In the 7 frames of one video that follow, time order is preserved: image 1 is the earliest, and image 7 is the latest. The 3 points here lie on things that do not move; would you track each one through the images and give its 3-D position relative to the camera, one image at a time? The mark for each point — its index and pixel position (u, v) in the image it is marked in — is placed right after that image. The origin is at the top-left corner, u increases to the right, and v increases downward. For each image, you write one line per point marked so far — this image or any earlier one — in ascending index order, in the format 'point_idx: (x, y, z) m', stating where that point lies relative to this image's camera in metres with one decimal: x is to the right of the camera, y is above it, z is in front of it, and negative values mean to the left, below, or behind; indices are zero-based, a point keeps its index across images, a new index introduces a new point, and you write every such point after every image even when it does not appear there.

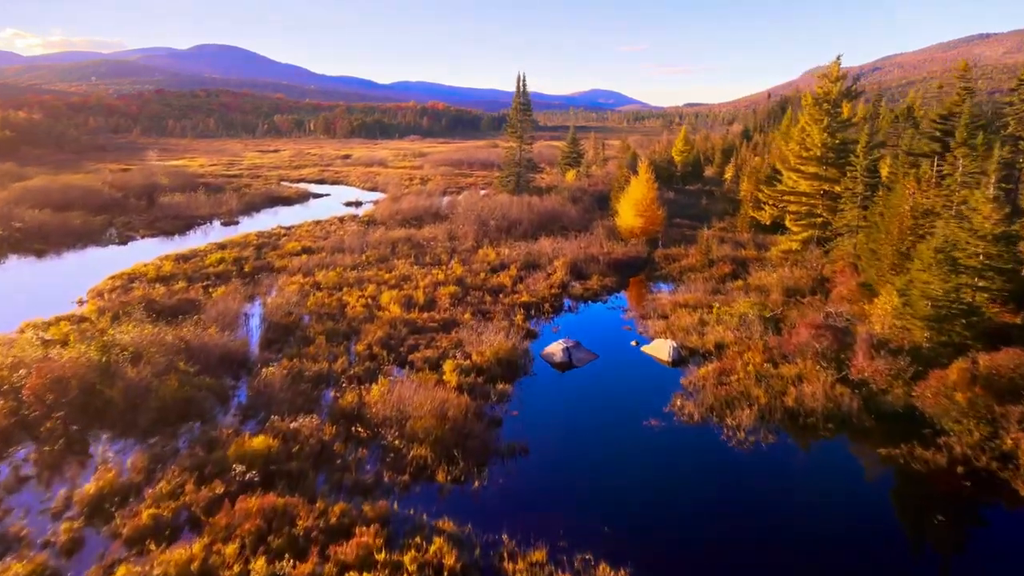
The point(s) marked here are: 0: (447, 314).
0: (-1.6, -0.7, +18.2) m
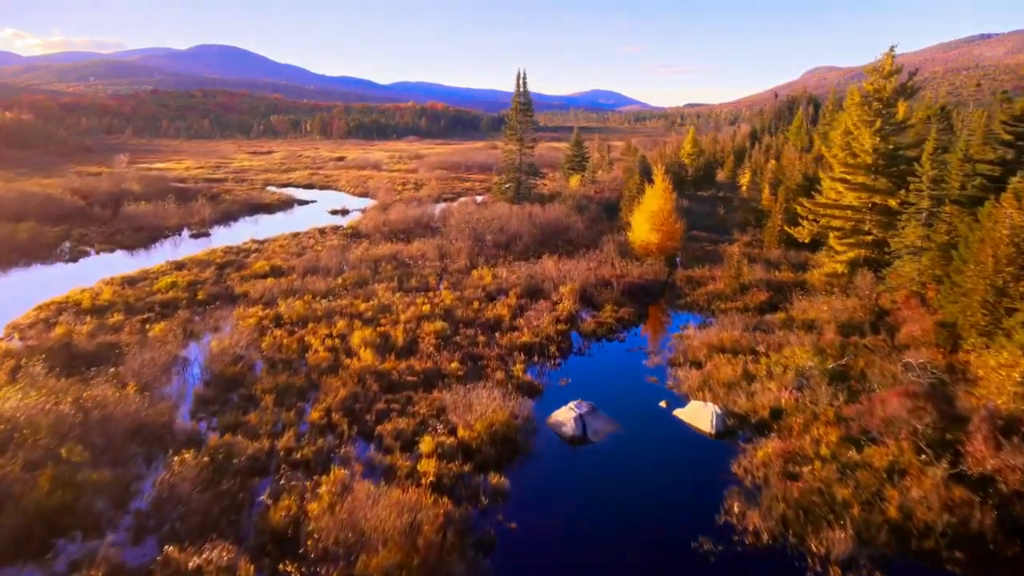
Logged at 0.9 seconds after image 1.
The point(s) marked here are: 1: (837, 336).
0: (-1.6, -1.5, +14.7) m
1: (+6.9, -1.0, +15.9) m
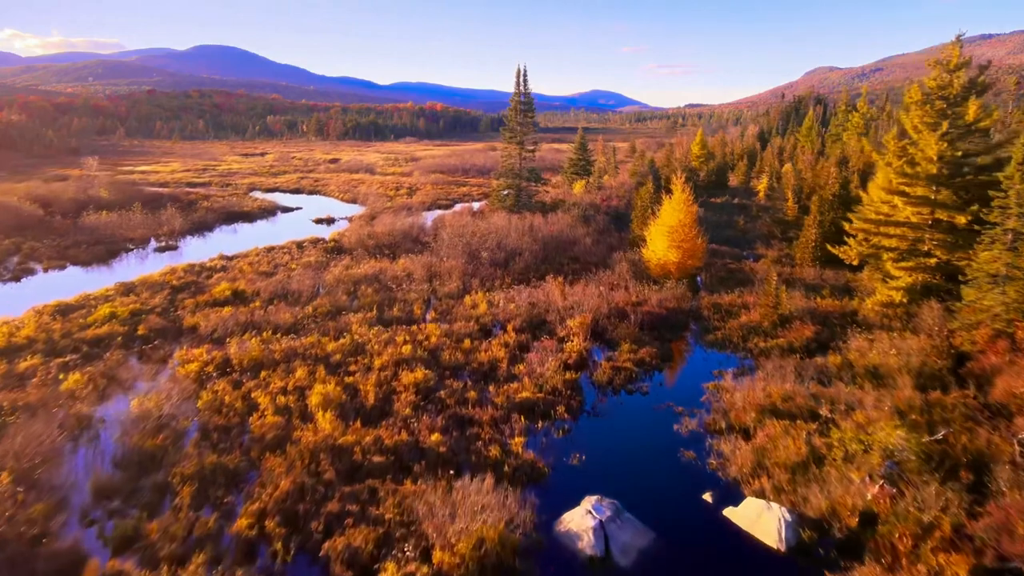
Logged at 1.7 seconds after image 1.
0: (-1.7, -2.2, +11.5) m
1: (+6.9, -1.8, +12.7) m
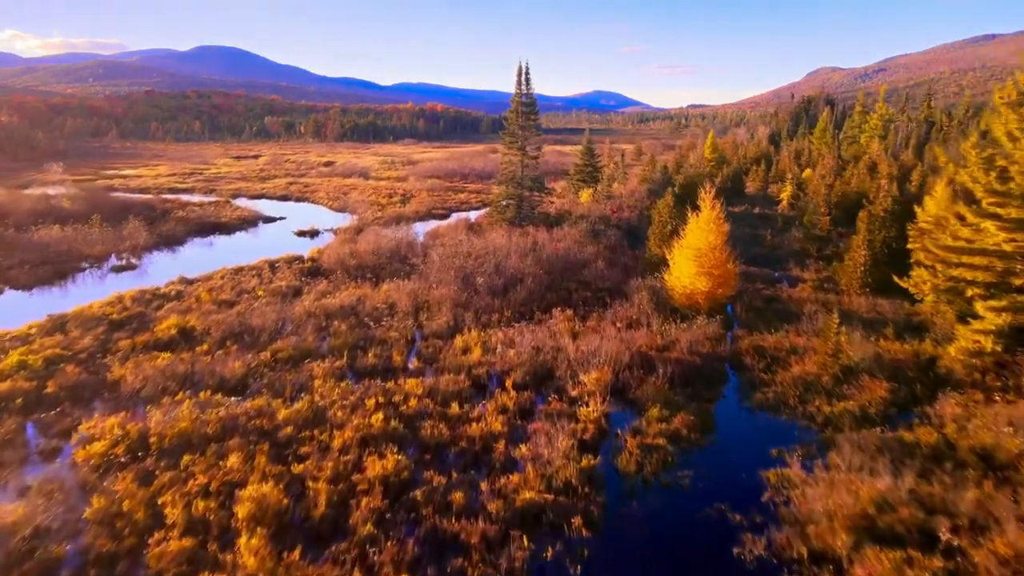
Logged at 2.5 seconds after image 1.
0: (-1.7, -3.1, +8.2) m
1: (+6.9, -2.6, +9.4) m
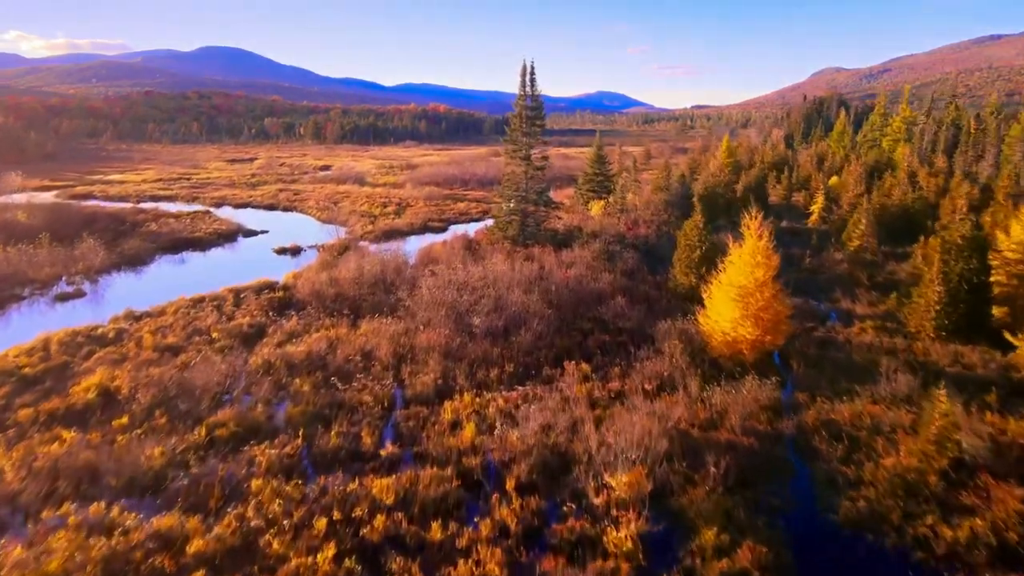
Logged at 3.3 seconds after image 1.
0: (-1.7, -4.1, +4.7) m
1: (+6.9, -3.6, +5.8) m
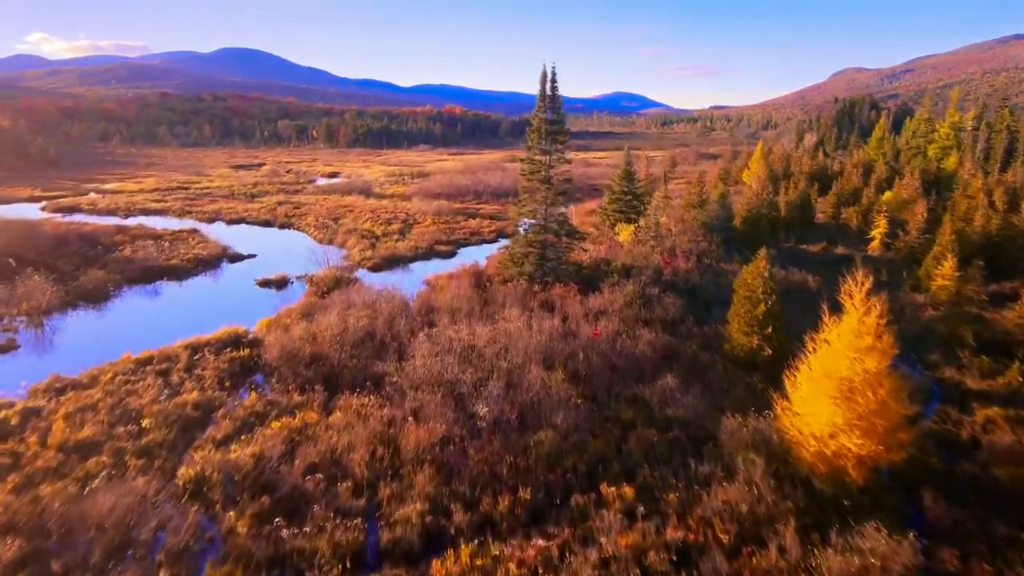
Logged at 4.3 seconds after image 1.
0: (-1.7, -5.5, +0.5) m
1: (+6.9, -5.1, +1.5) m
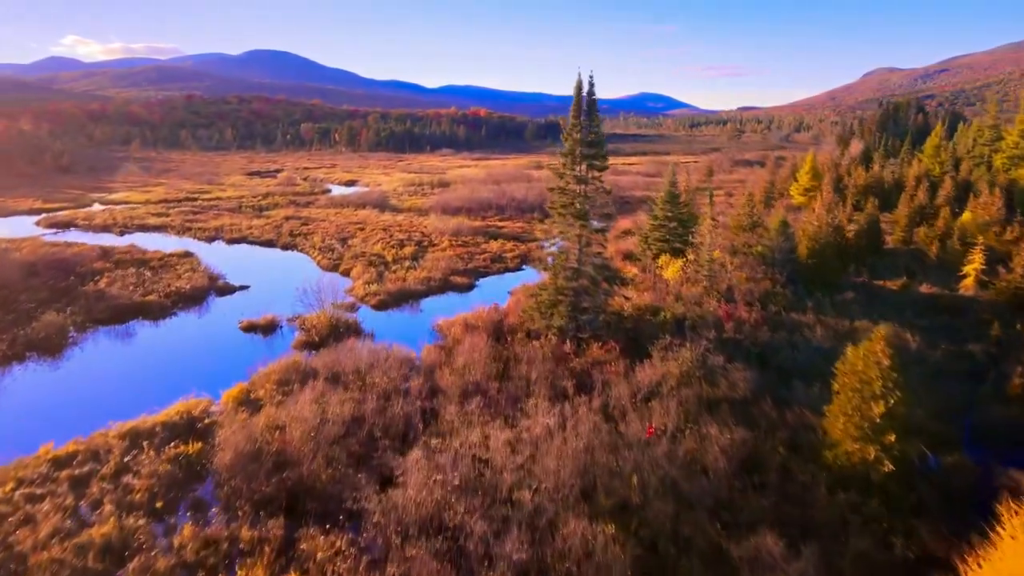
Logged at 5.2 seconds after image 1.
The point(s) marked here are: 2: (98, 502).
0: (-1.8, -6.9, -3.7) m
1: (+6.9, -6.6, -3.0) m
2: (-6.8, -3.5, +12.4) m
